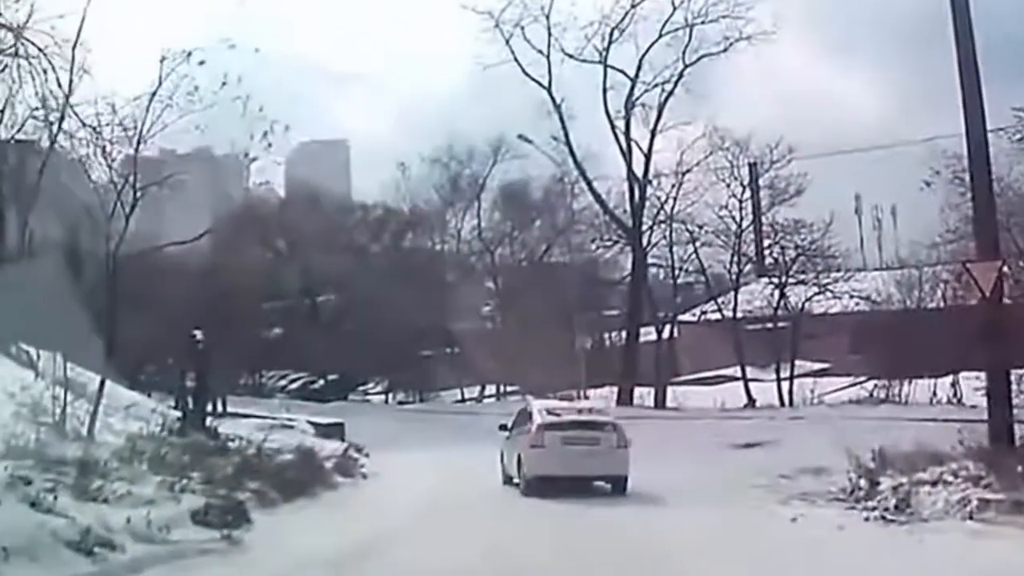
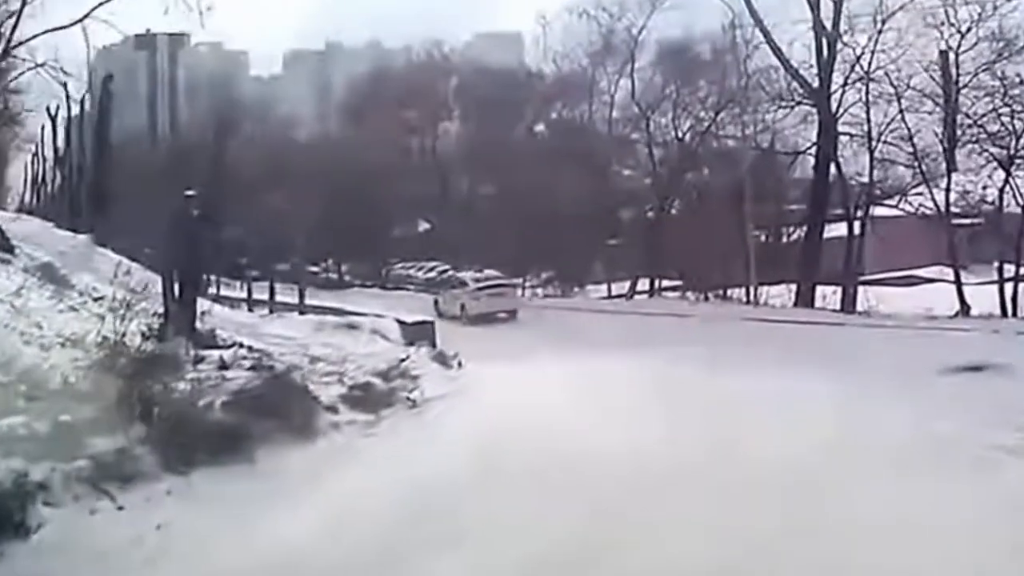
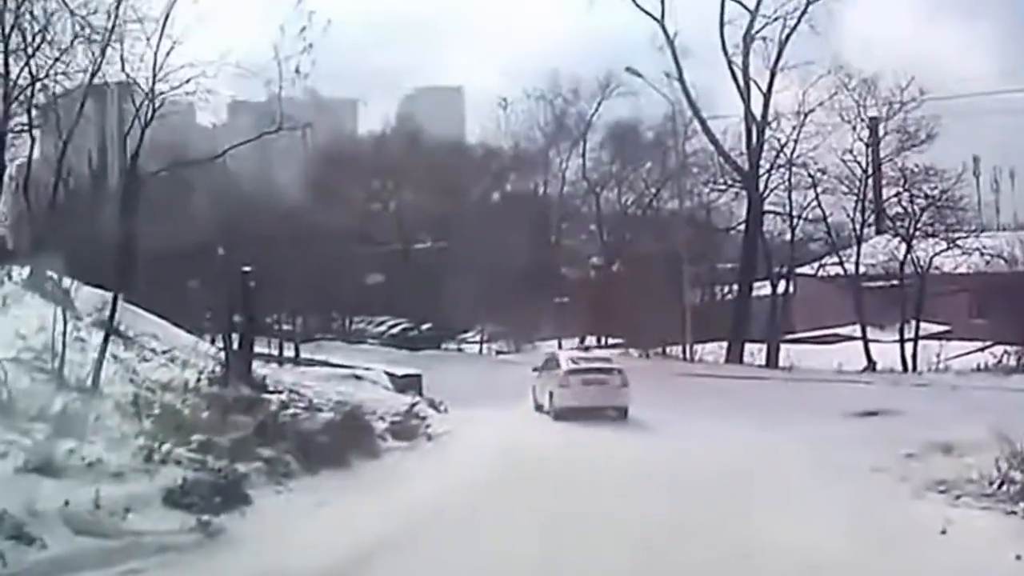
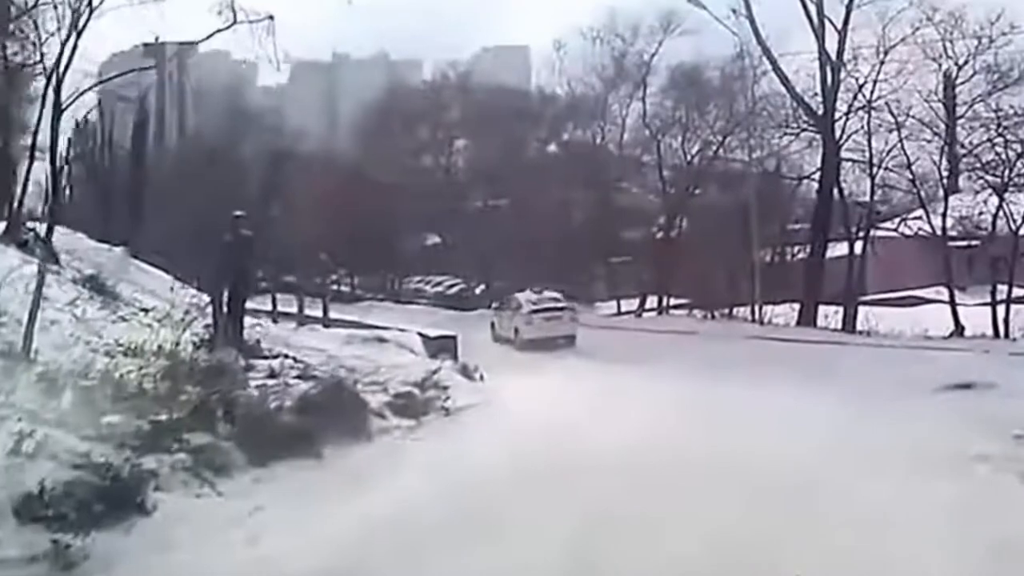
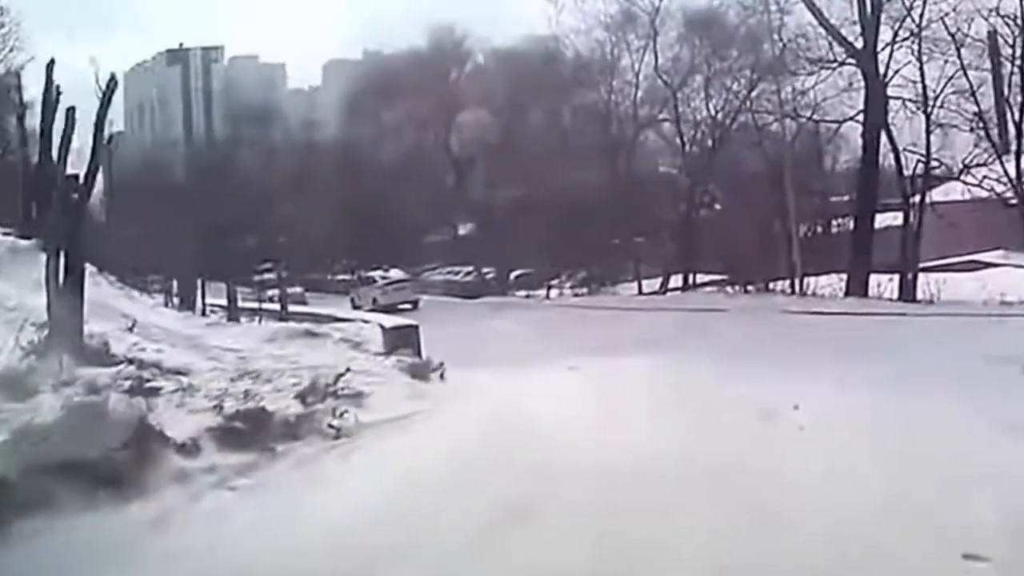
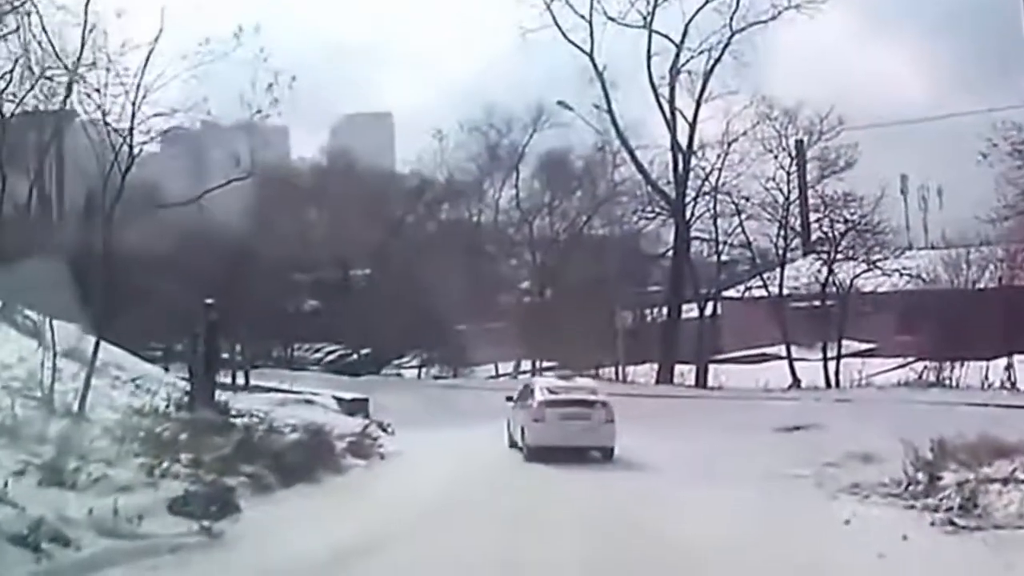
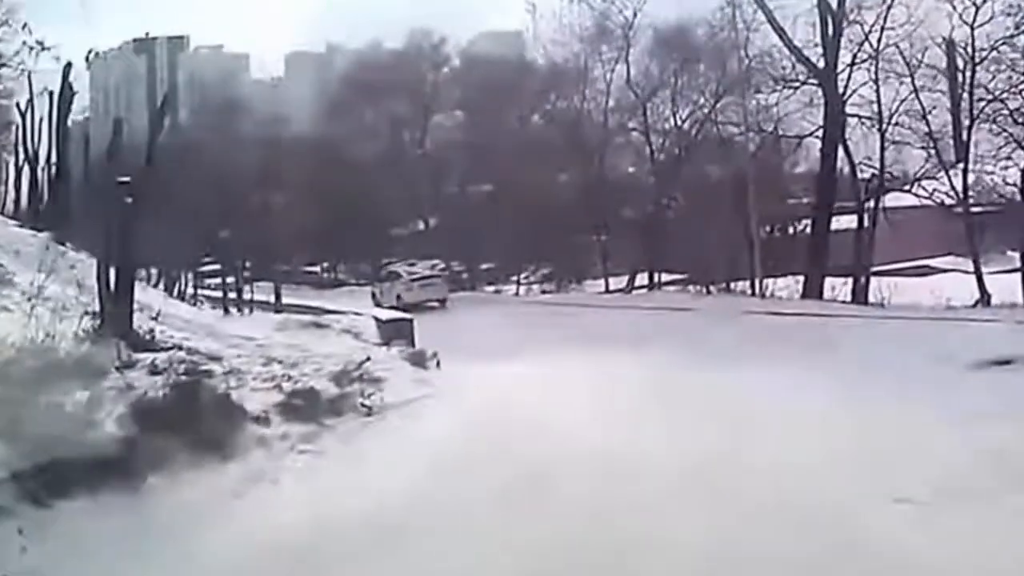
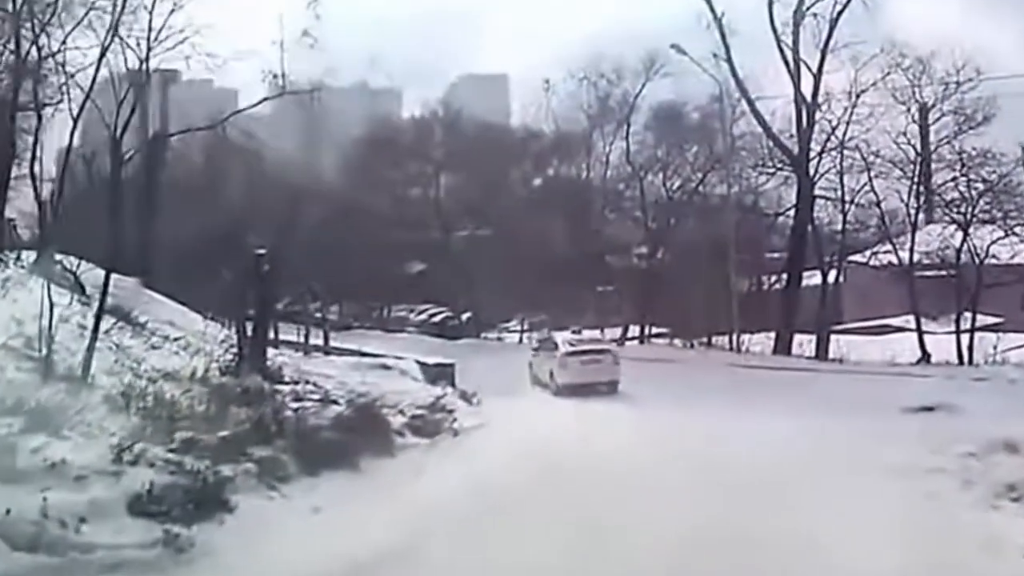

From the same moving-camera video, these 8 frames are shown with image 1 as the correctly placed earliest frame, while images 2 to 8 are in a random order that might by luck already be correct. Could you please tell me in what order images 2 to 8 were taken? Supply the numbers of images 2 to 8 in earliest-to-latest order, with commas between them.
6, 3, 8, 4, 2, 7, 5
